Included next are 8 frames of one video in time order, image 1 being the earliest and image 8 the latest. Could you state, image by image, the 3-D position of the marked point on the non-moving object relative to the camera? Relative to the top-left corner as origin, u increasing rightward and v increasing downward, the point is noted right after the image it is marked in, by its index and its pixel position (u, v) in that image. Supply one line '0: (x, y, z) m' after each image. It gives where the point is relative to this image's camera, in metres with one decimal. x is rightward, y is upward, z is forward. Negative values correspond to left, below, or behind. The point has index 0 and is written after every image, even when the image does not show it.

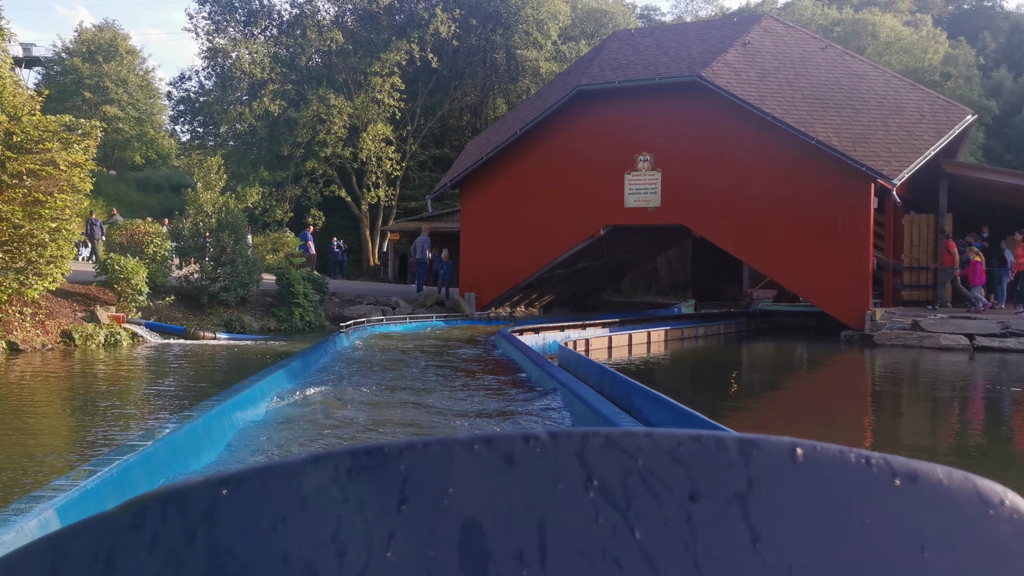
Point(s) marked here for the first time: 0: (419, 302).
0: (-1.8, -0.4, +15.5) m
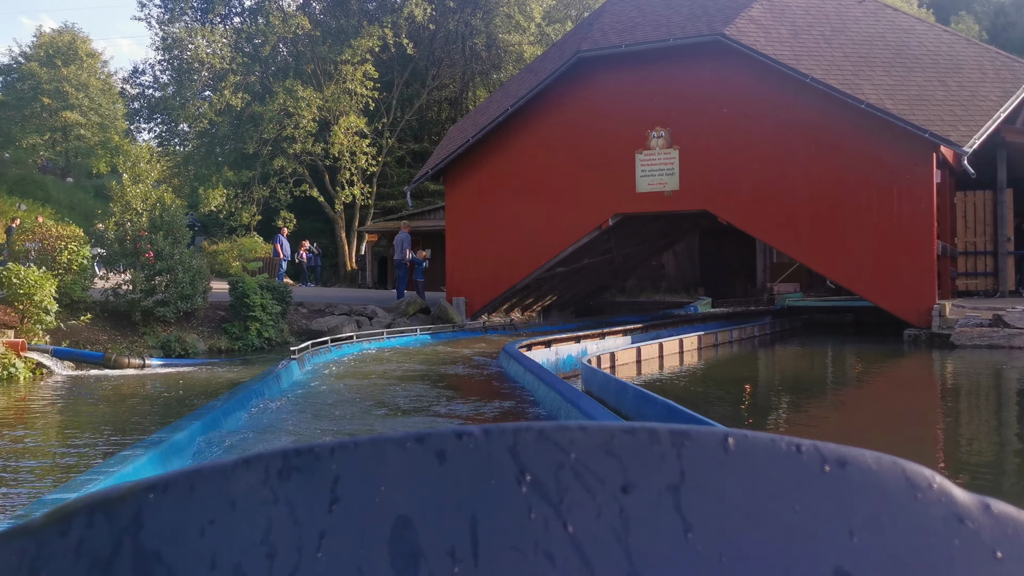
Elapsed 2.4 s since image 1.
0: (-2.0, -0.5, +14.8) m
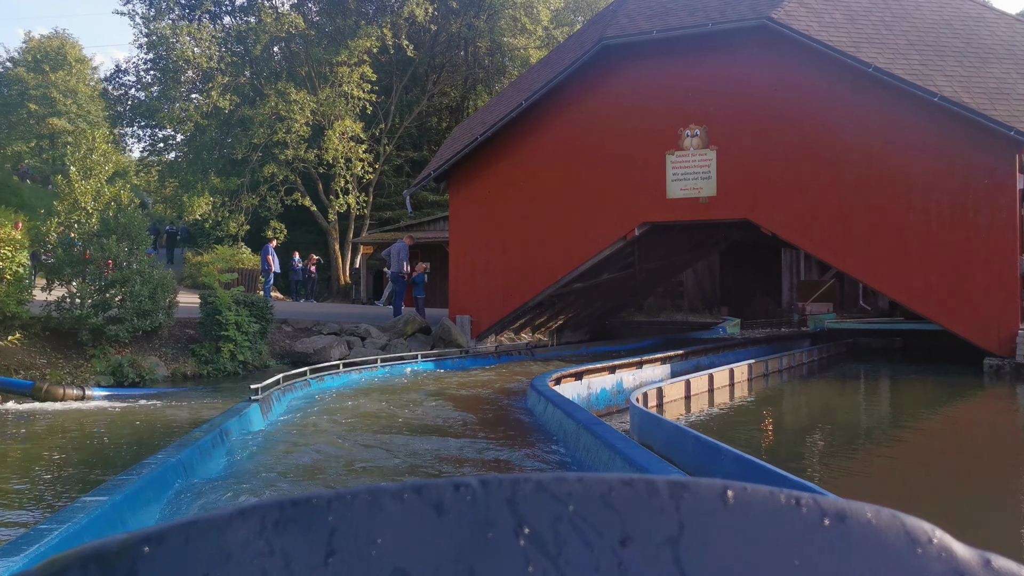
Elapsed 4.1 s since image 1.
0: (-2.0, -0.7, +14.3) m
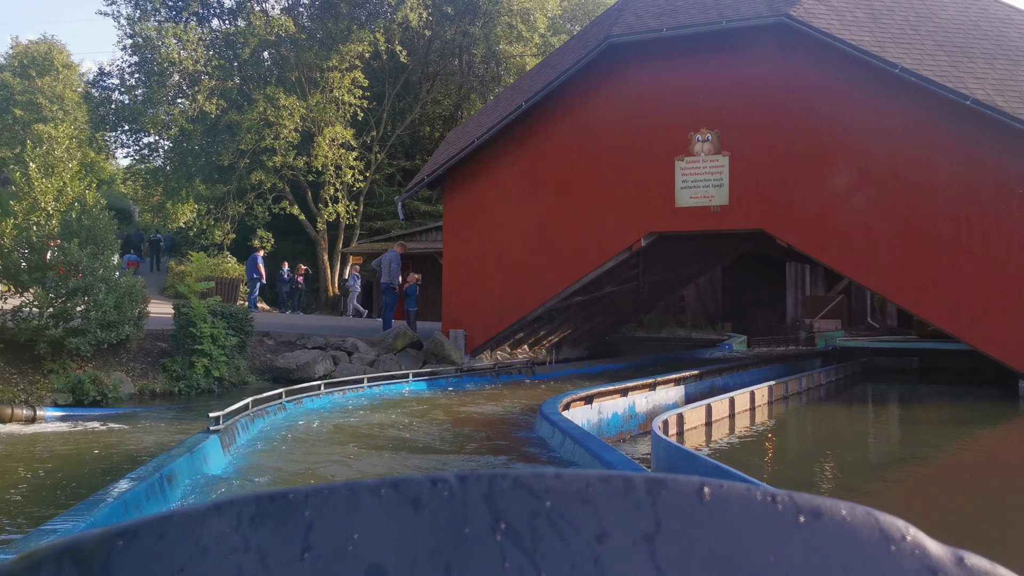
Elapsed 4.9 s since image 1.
0: (-2.2, -1.0, +14.1) m
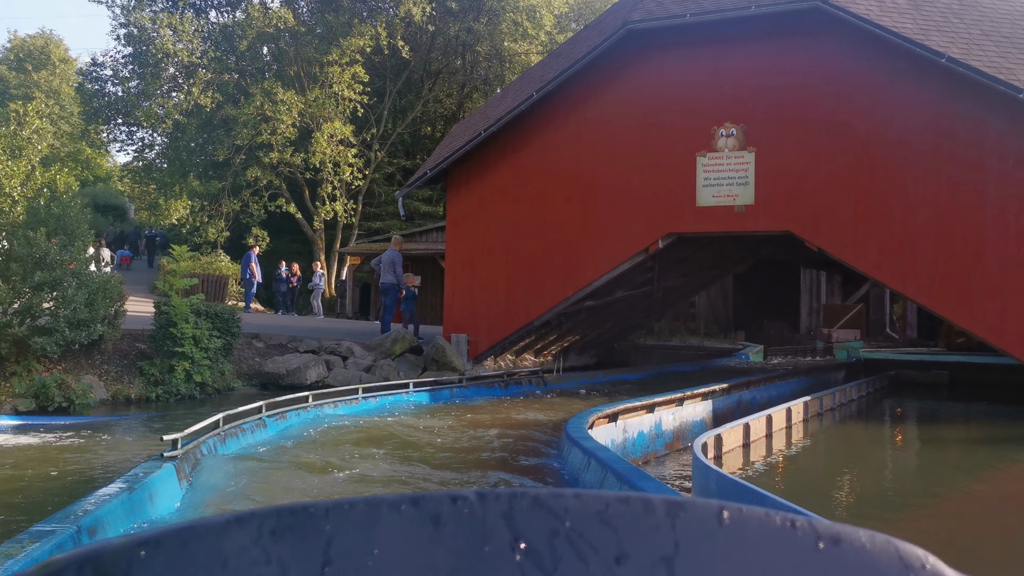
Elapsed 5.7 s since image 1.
0: (-2.2, -1.0, +13.9) m
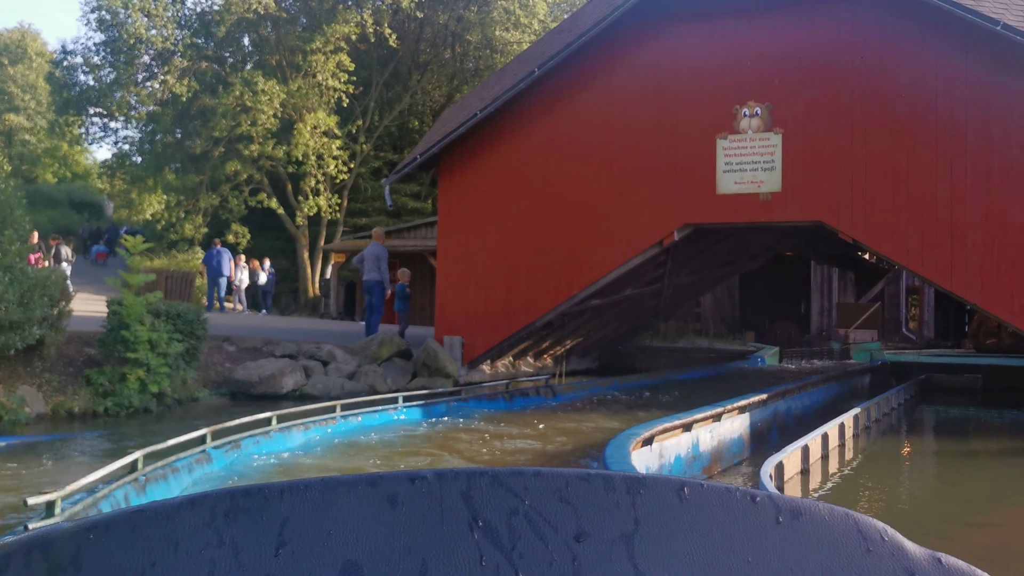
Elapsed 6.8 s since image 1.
0: (-2.3, -1.0, +13.5) m
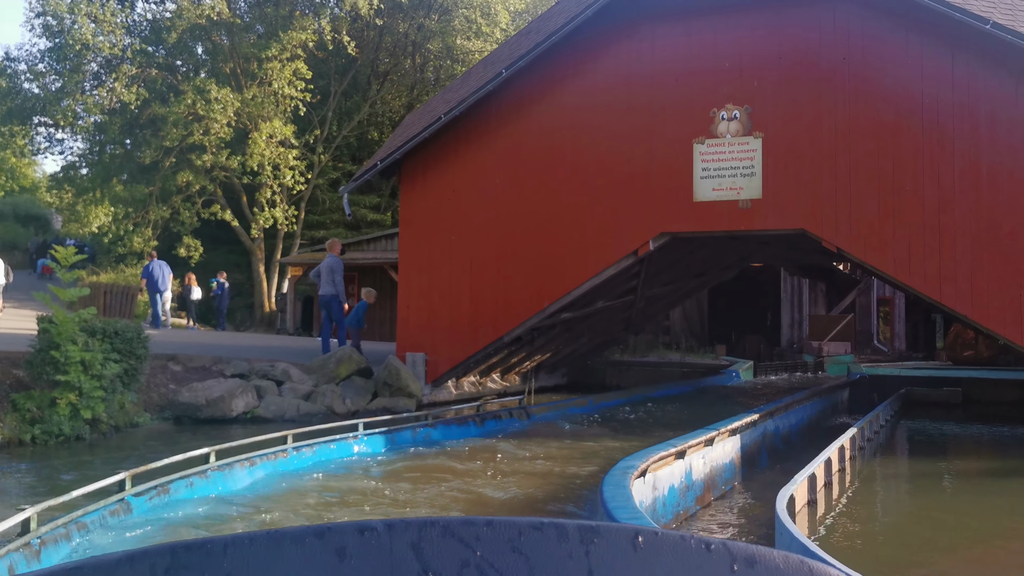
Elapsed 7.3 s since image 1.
0: (-2.9, -1.2, +13.2) m
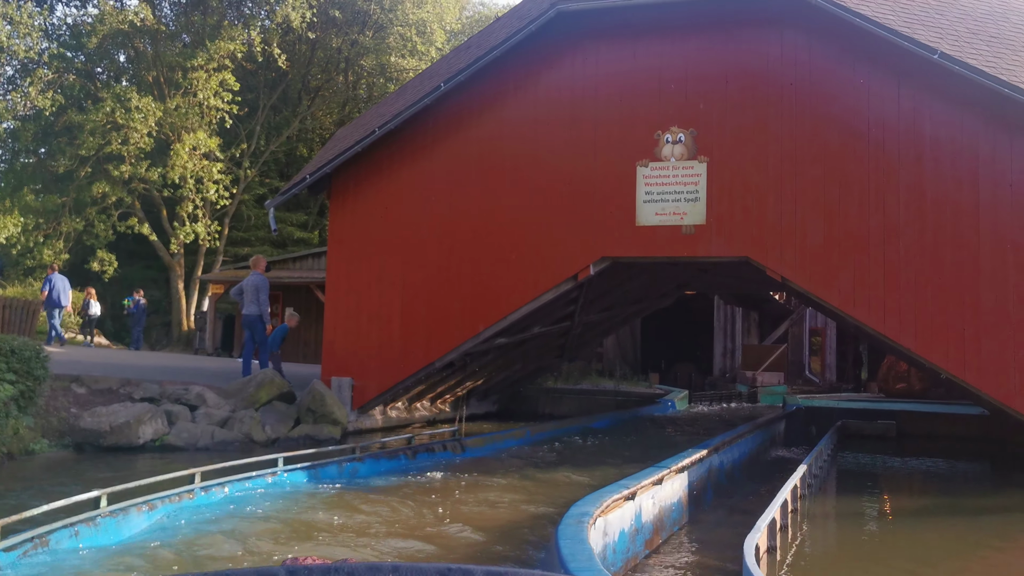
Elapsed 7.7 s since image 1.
0: (-4.0, -1.5, +12.8) m
